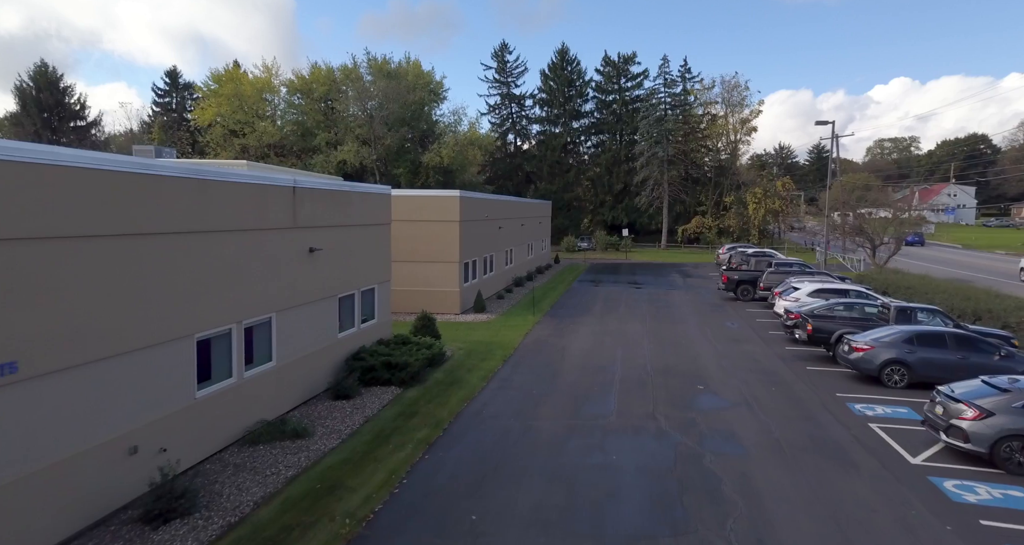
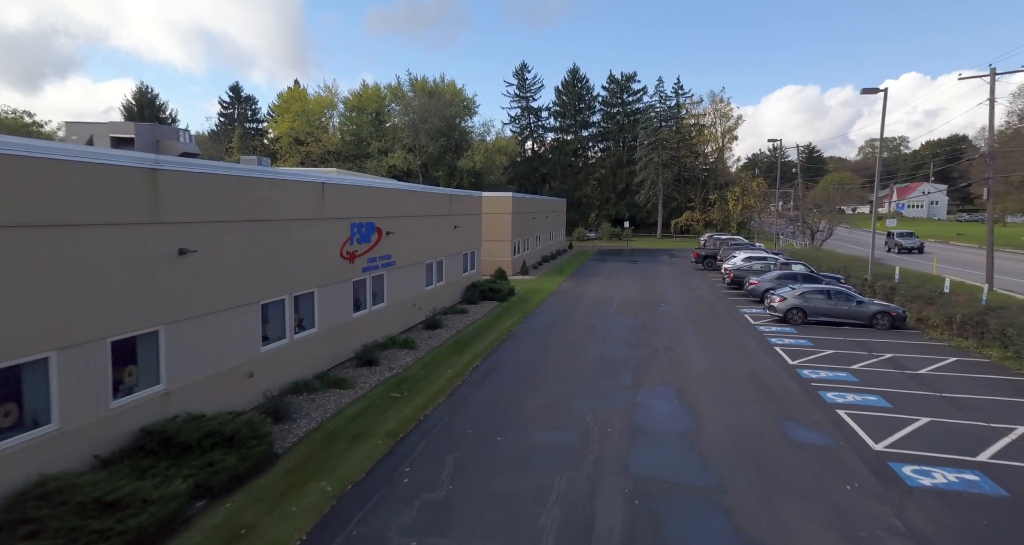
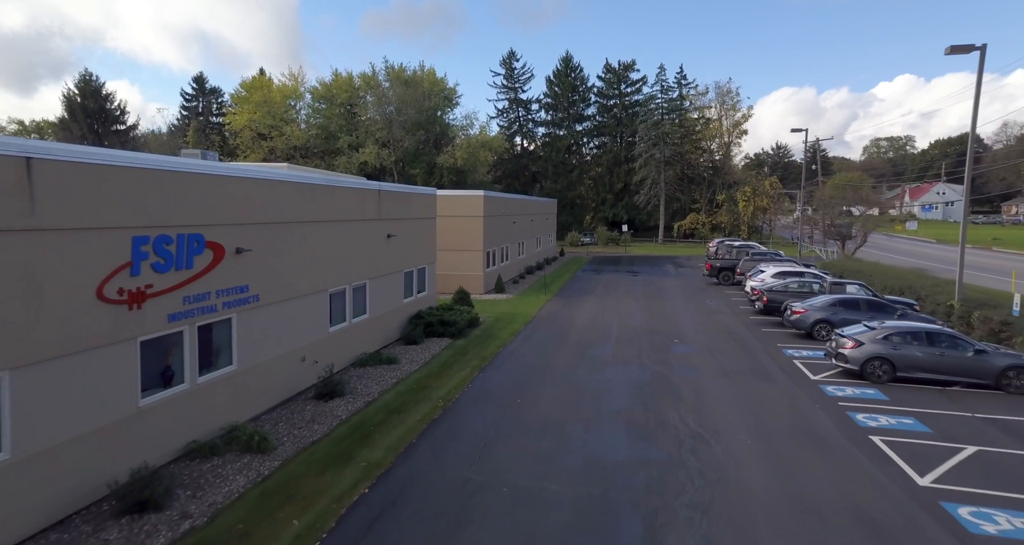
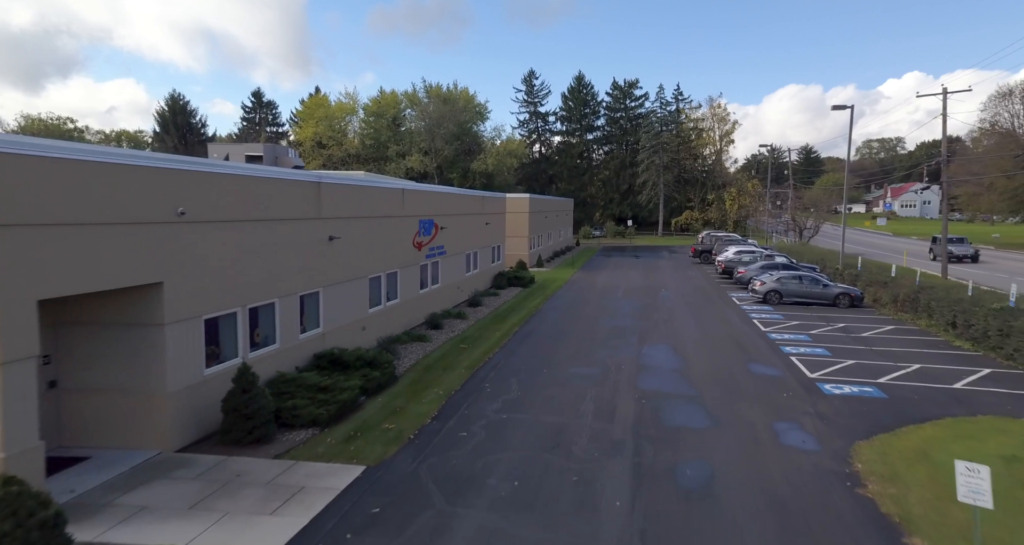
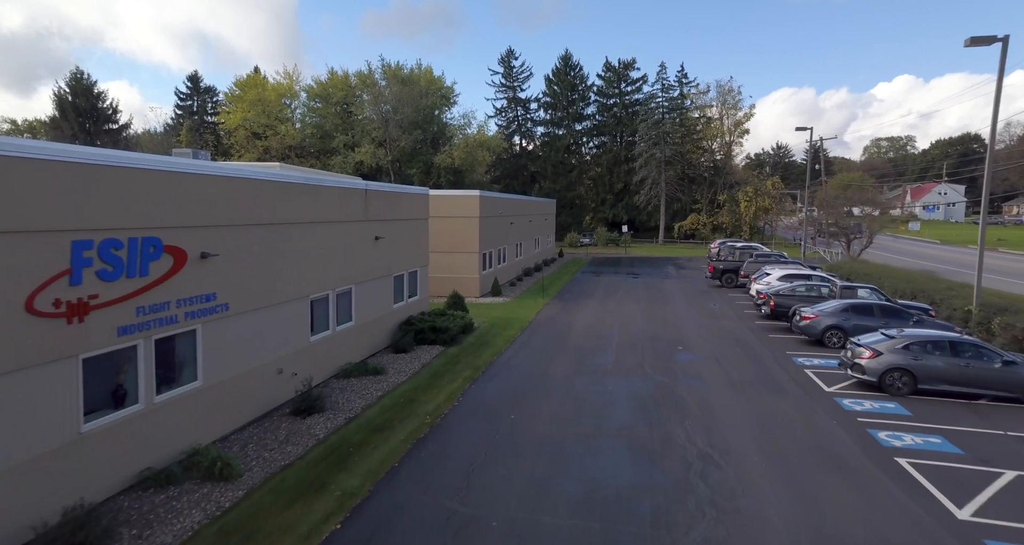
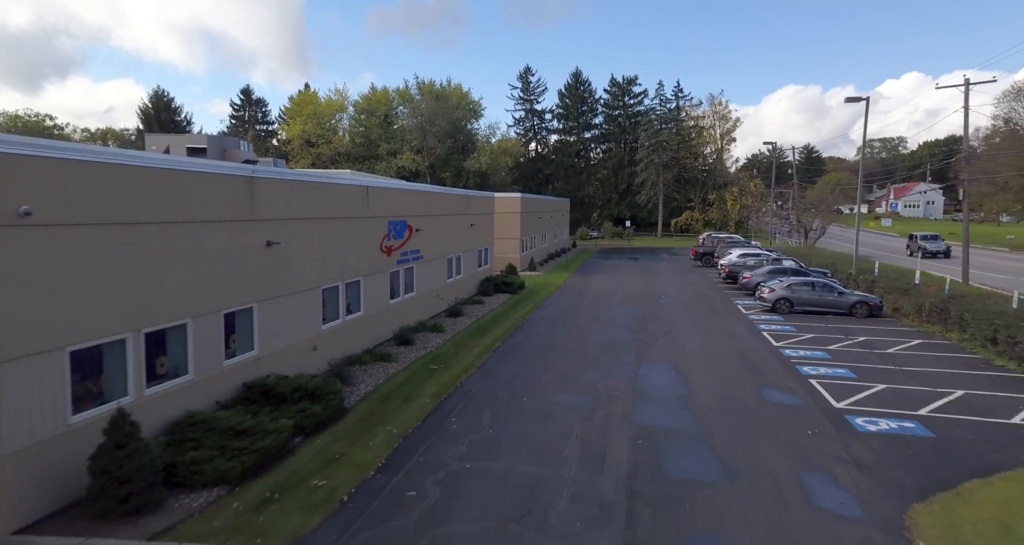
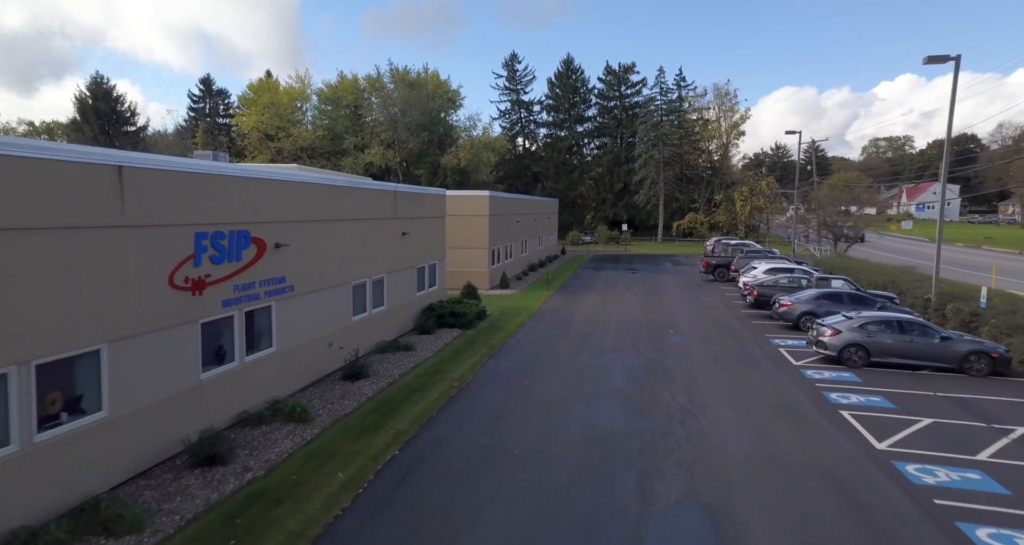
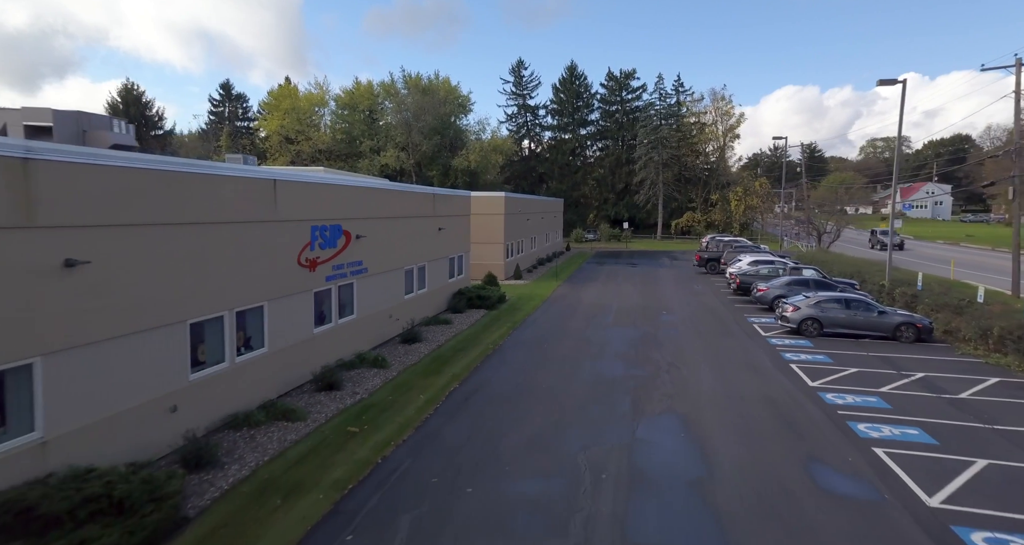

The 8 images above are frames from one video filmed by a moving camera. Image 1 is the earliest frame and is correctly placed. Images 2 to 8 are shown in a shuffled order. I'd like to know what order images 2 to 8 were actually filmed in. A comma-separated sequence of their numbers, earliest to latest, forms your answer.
5, 3, 7, 8, 2, 6, 4
